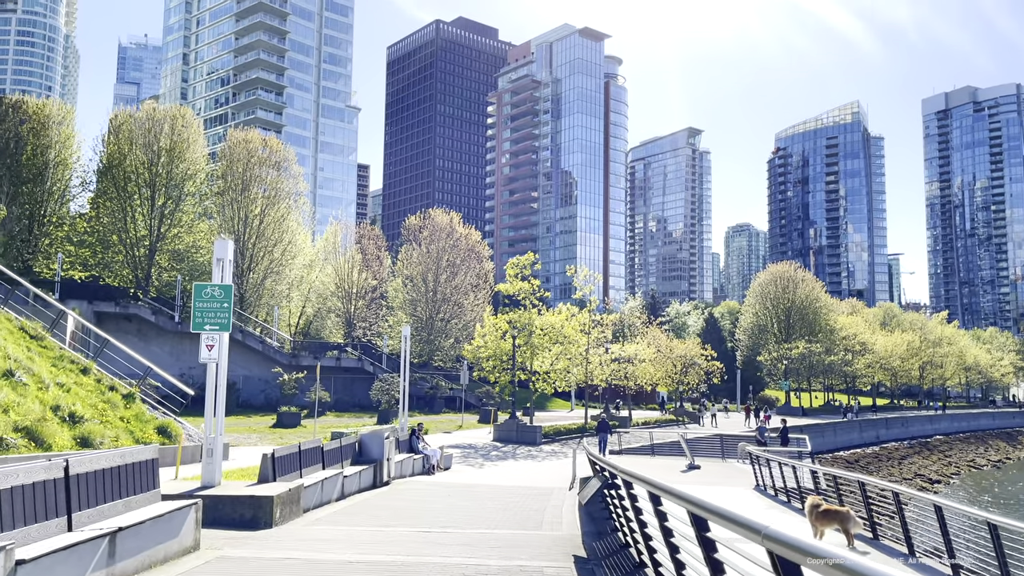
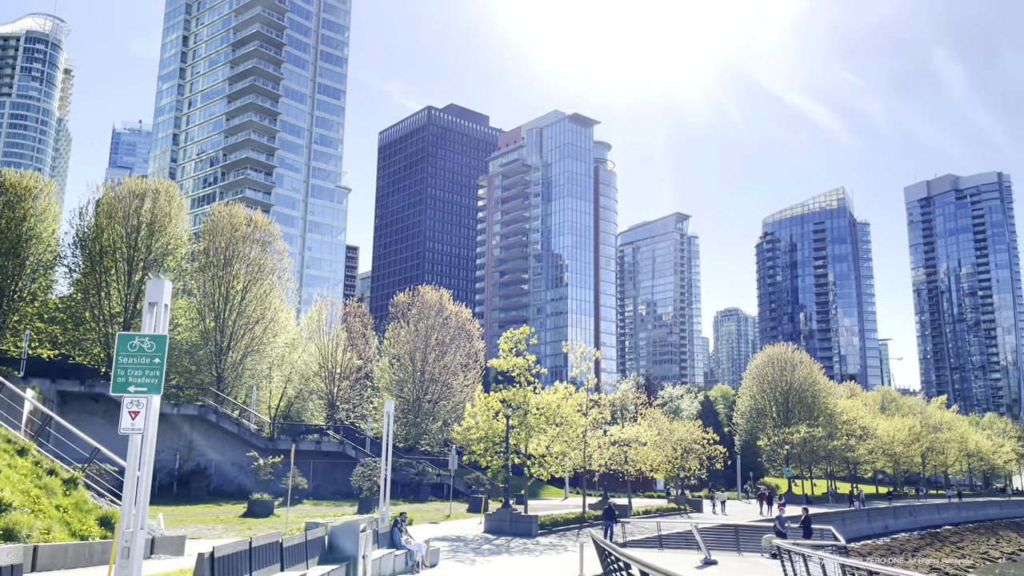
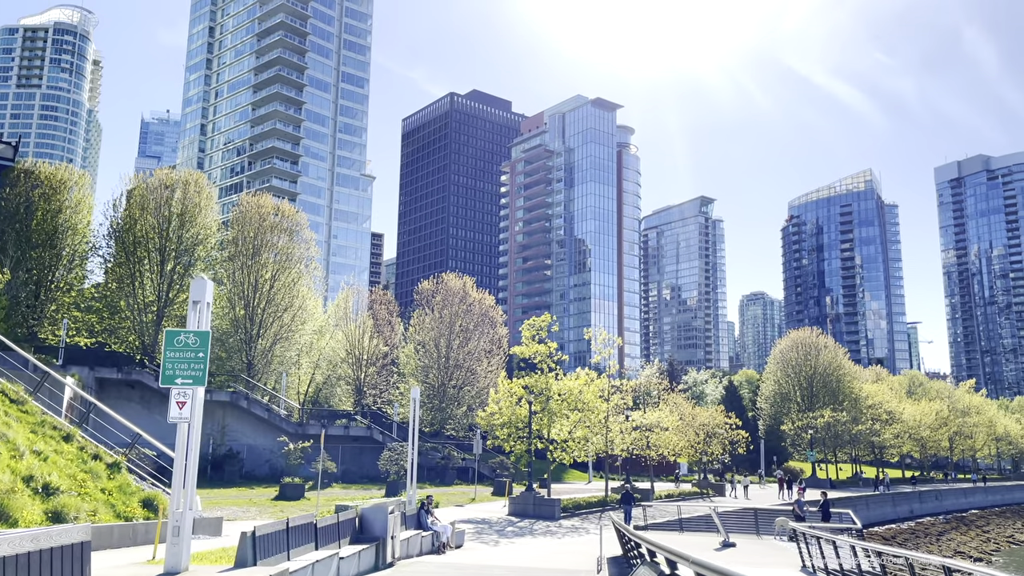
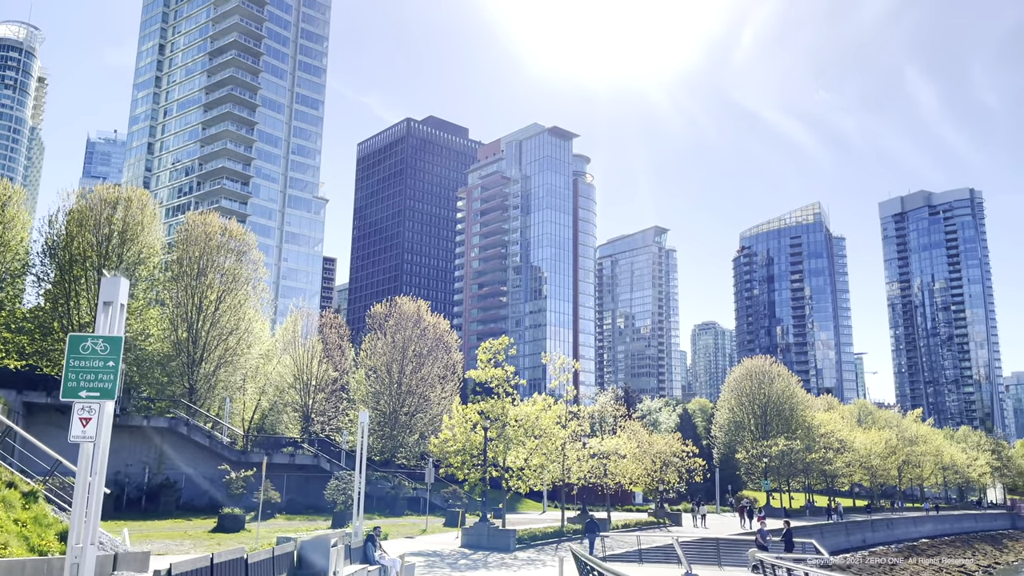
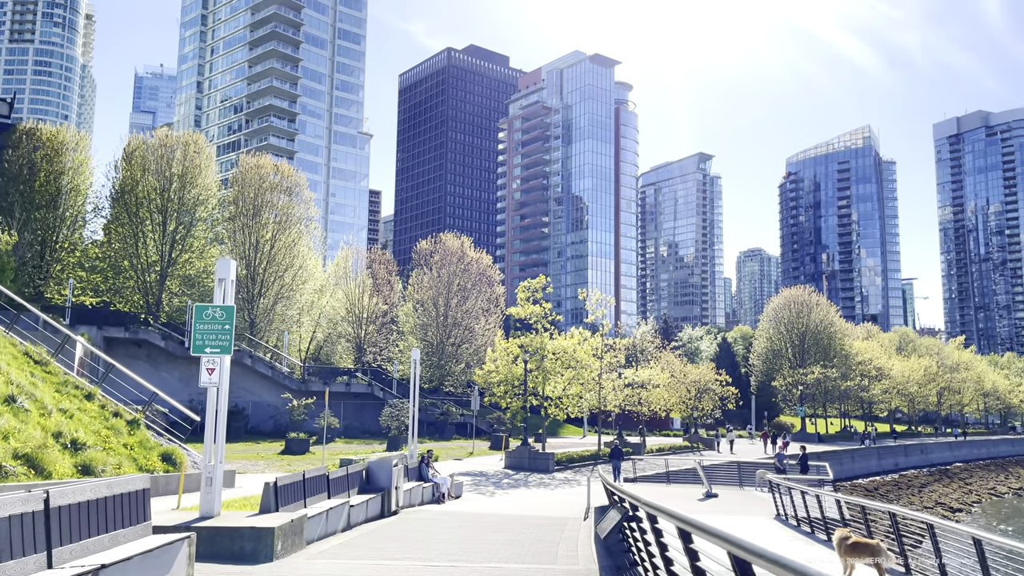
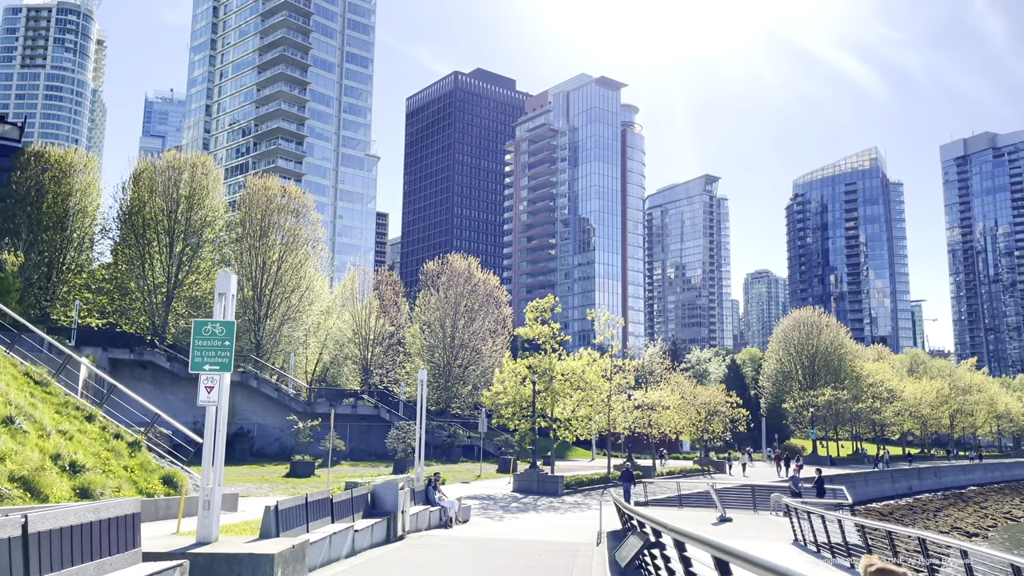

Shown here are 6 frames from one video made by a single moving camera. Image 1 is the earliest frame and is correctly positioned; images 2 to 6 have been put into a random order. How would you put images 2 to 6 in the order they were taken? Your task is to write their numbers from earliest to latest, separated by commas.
5, 6, 3, 2, 4
